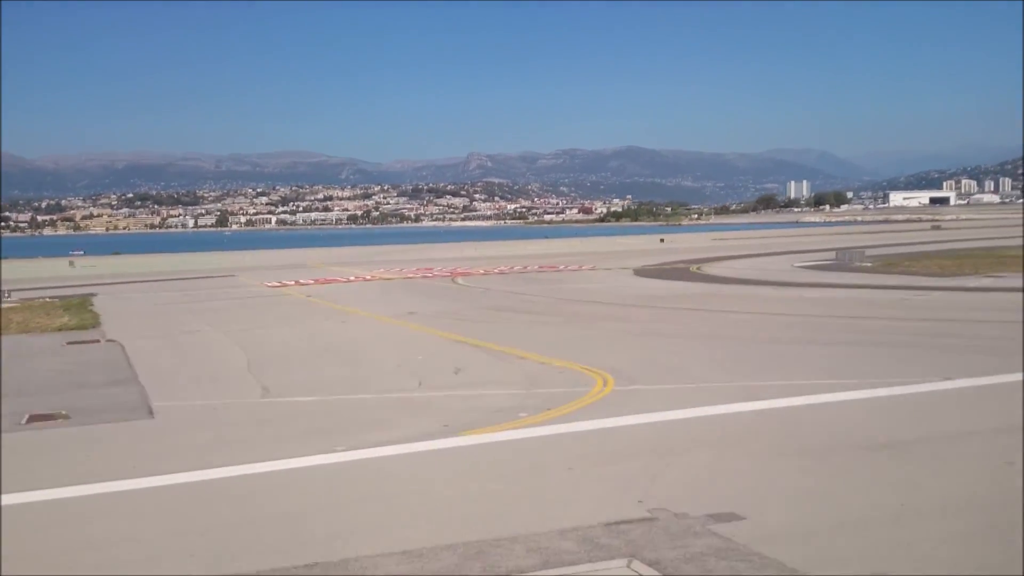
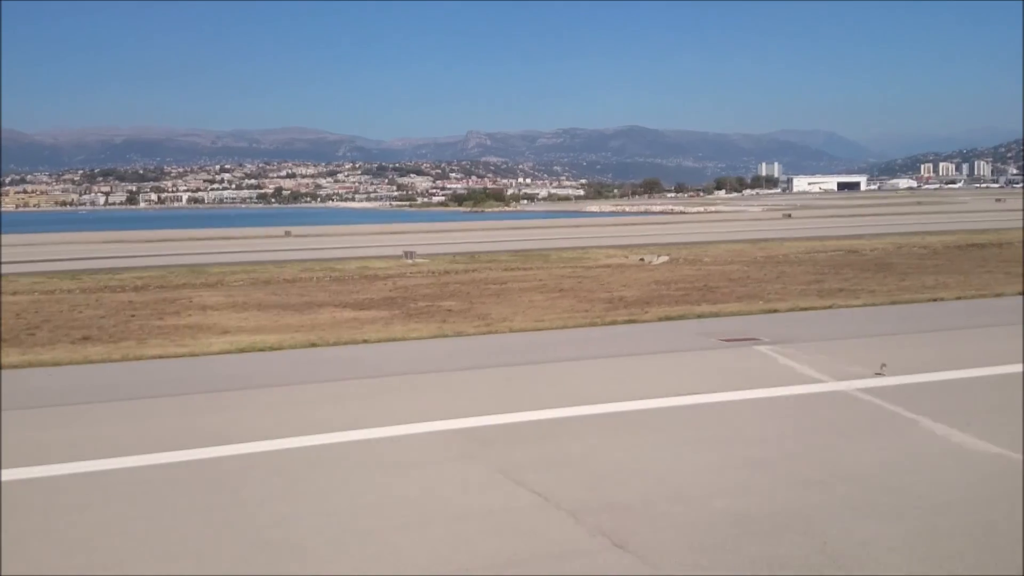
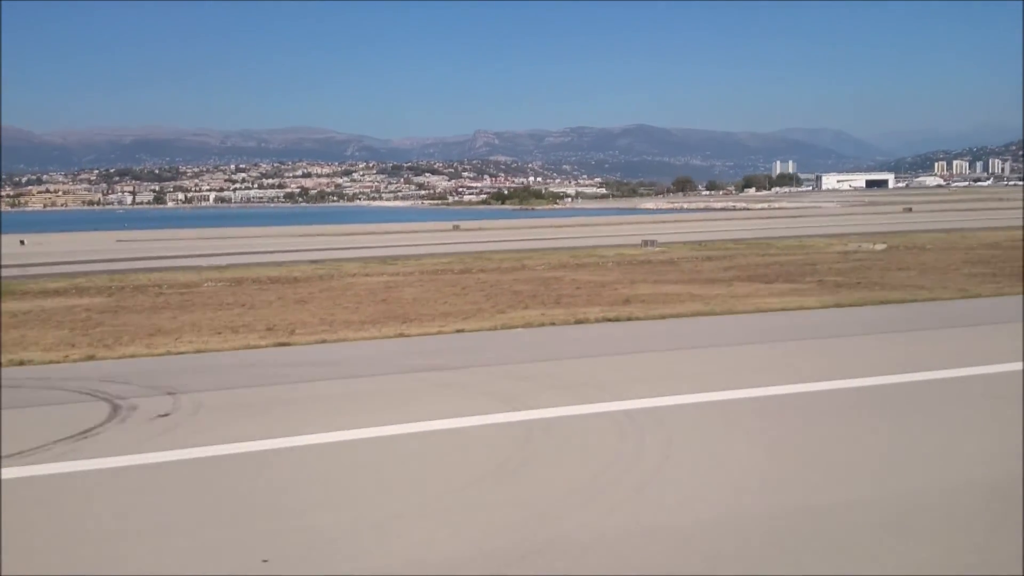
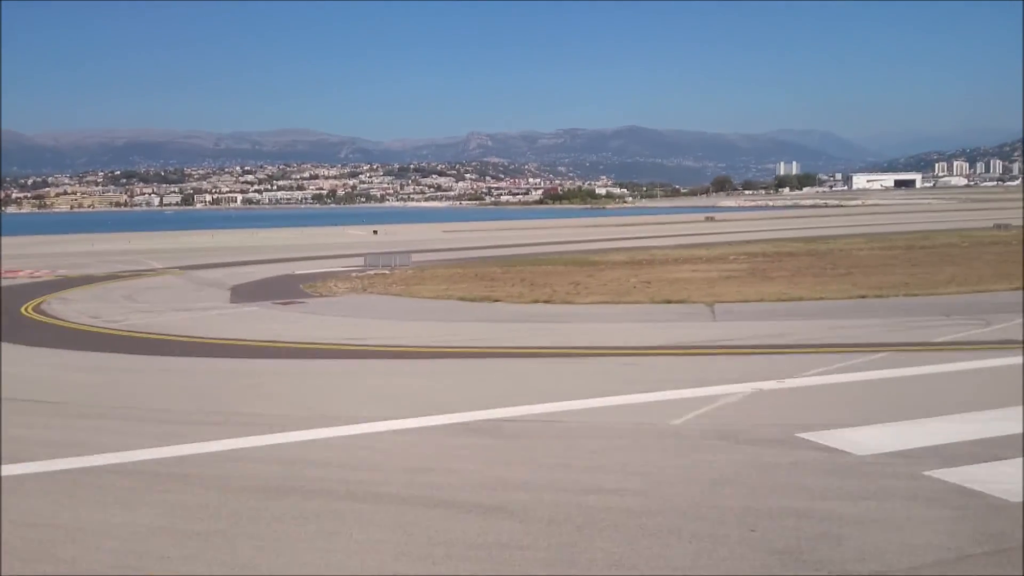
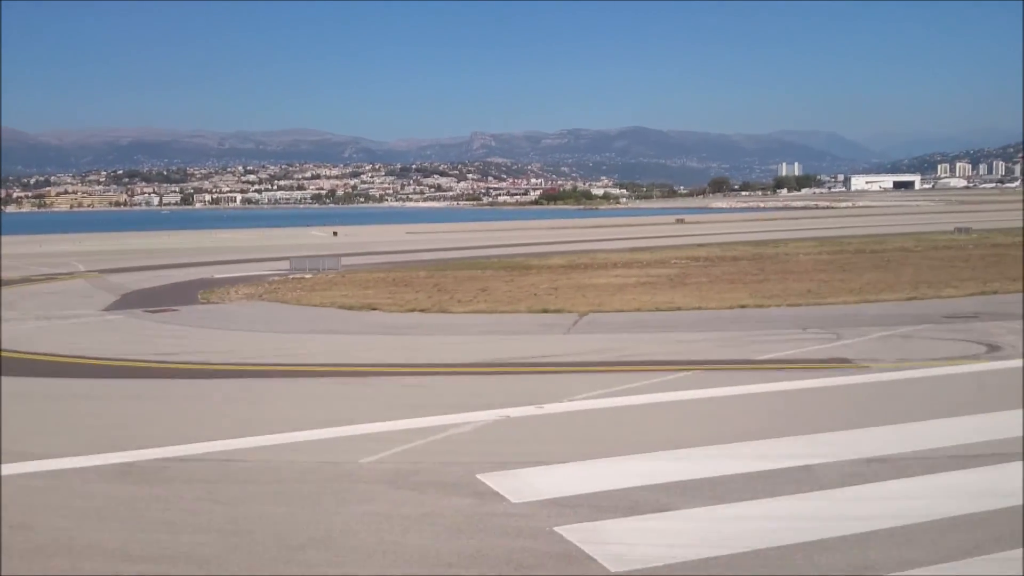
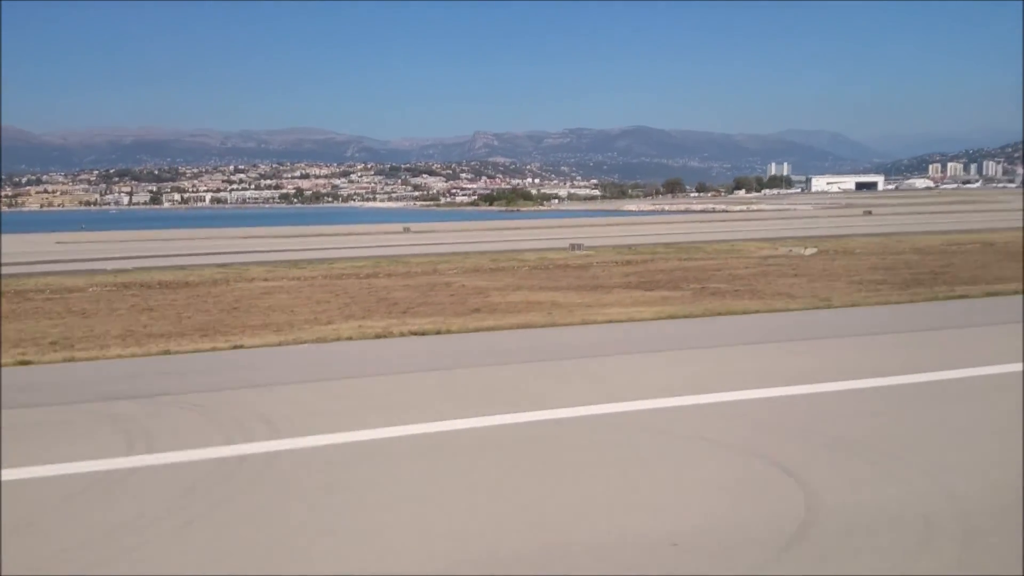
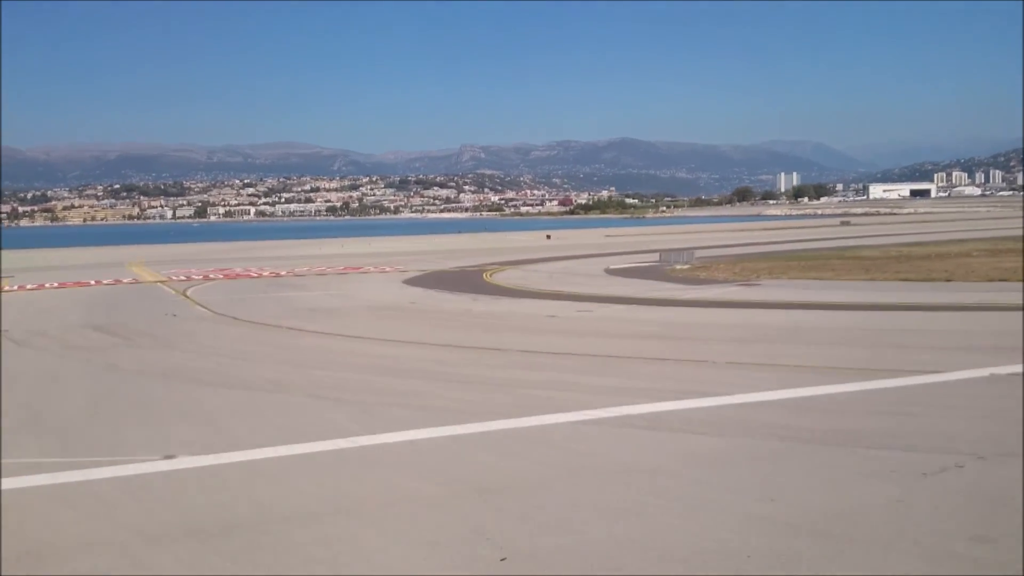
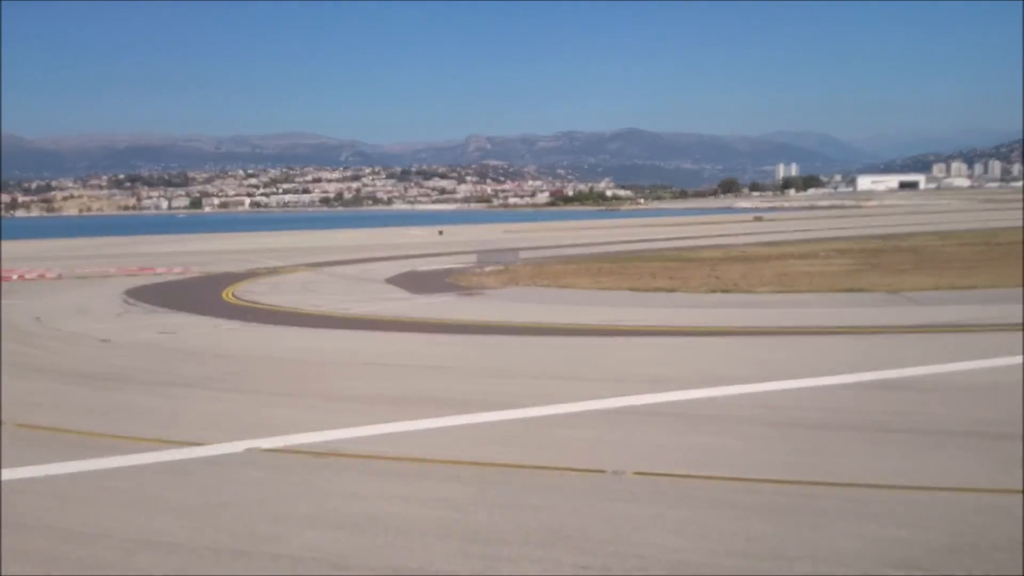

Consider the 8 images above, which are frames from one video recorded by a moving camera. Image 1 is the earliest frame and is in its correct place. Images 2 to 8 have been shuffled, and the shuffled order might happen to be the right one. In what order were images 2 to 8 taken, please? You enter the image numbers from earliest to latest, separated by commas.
7, 8, 4, 5, 3, 6, 2
